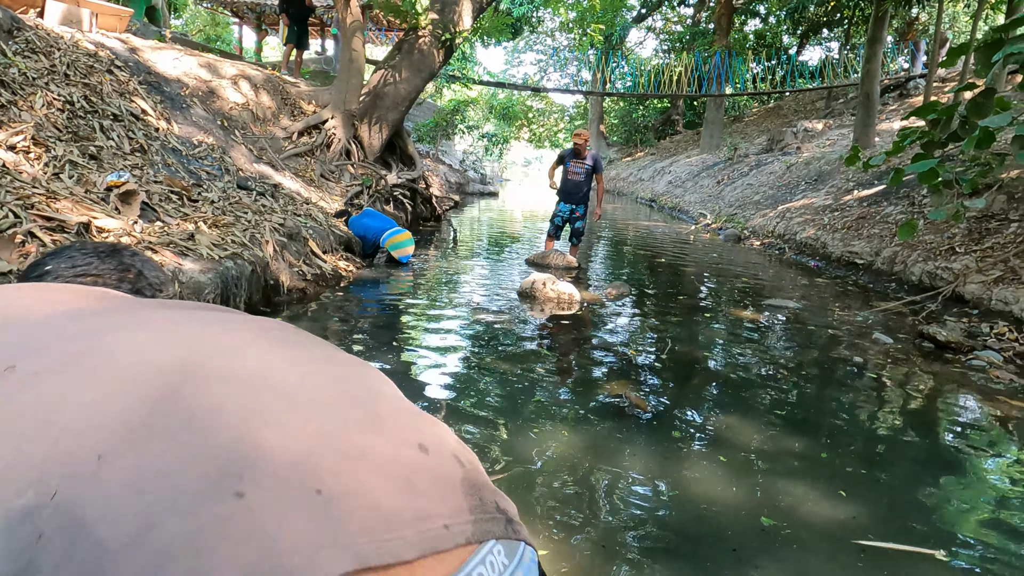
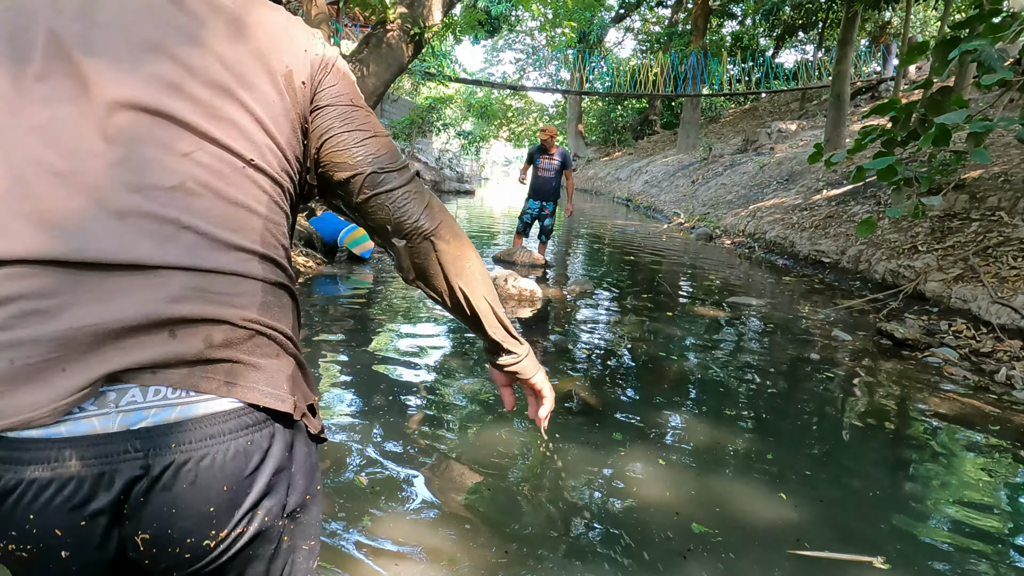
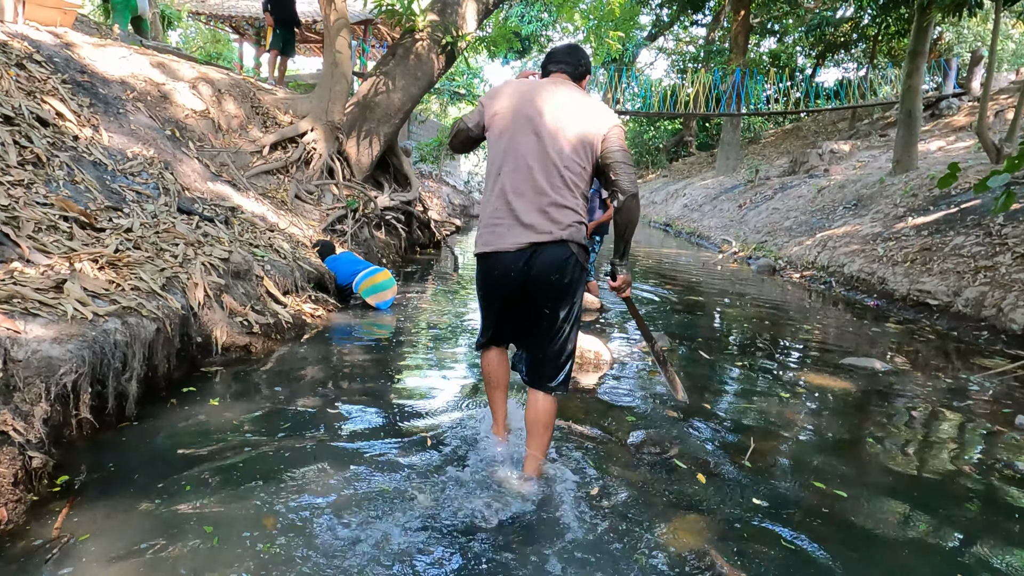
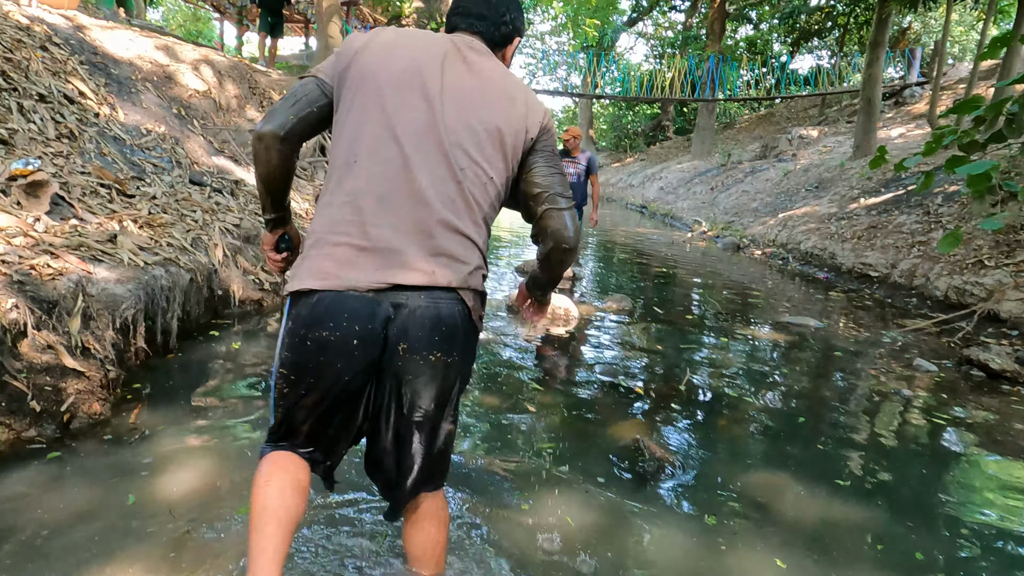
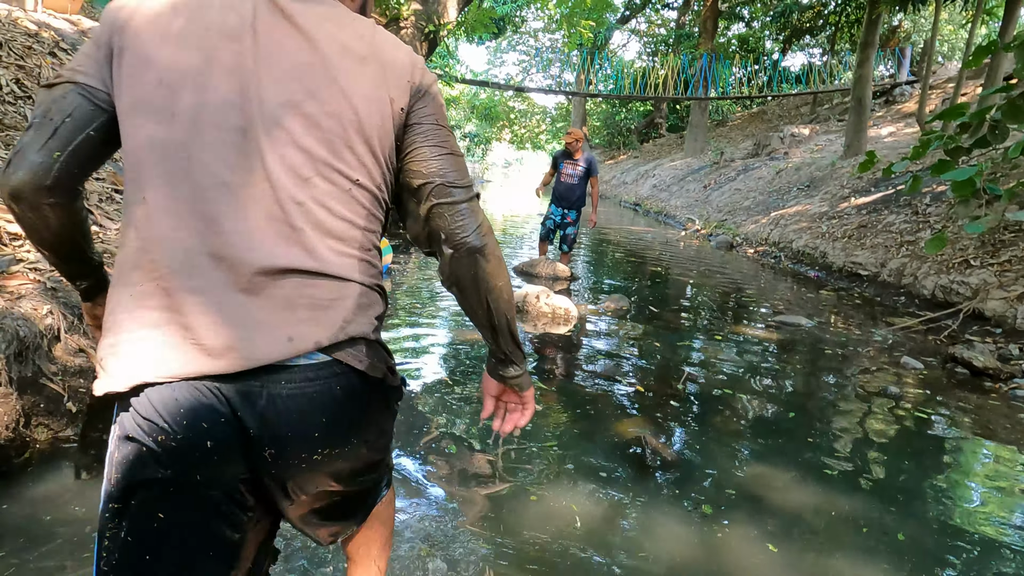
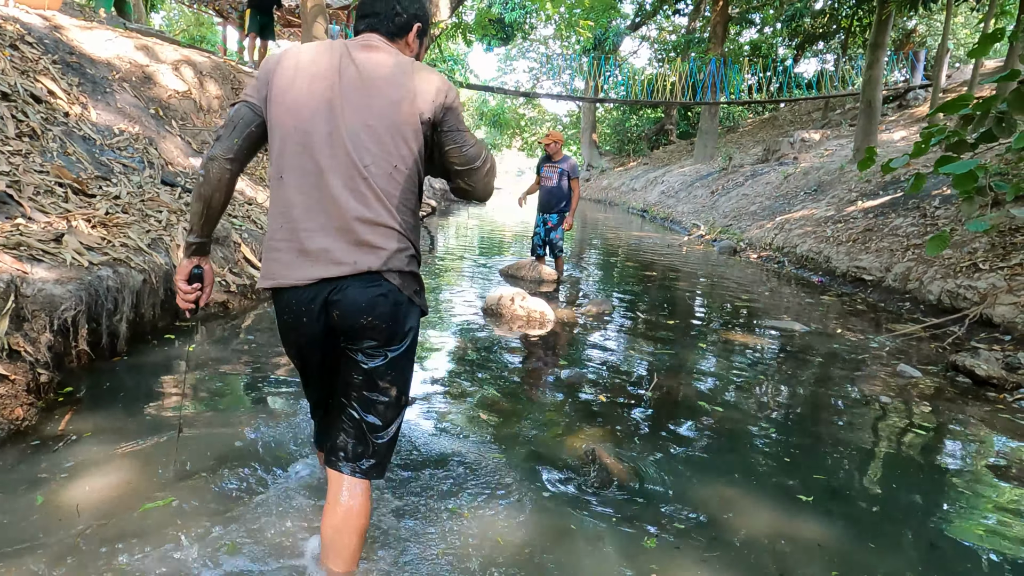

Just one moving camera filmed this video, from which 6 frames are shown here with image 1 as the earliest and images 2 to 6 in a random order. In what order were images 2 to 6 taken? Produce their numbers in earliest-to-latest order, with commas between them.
2, 5, 4, 6, 3
